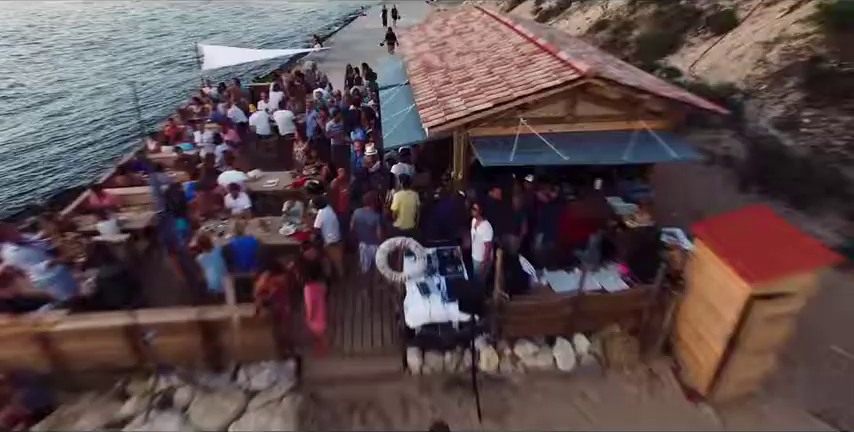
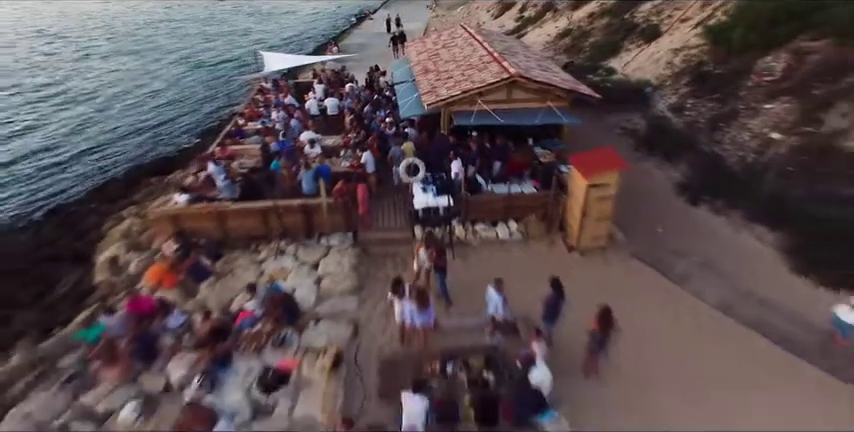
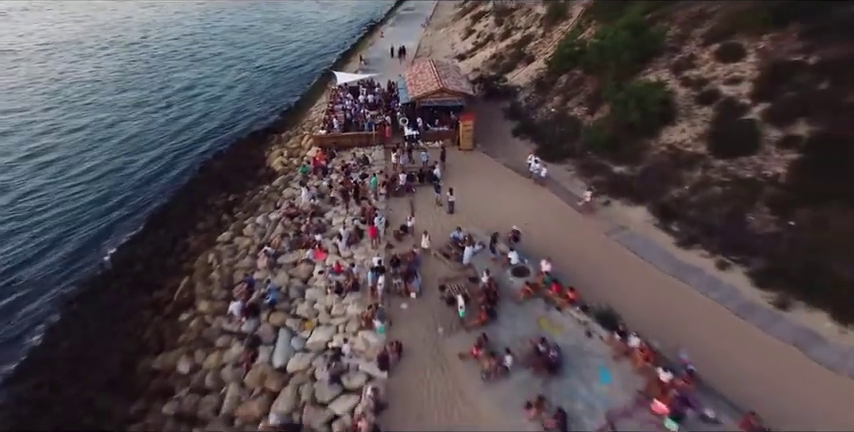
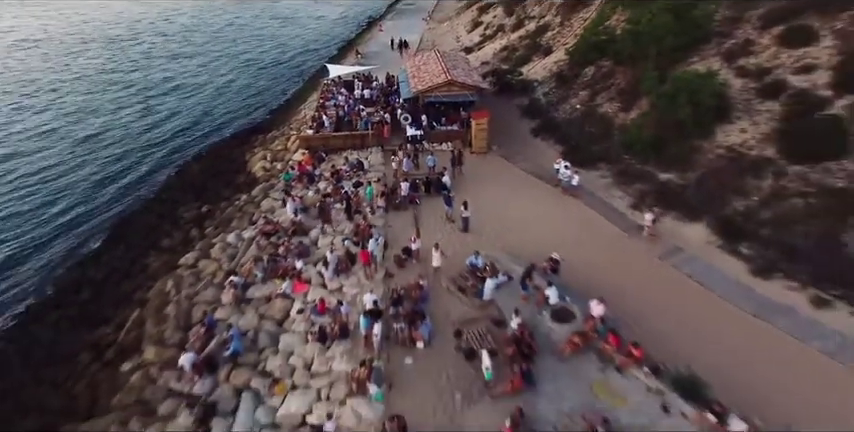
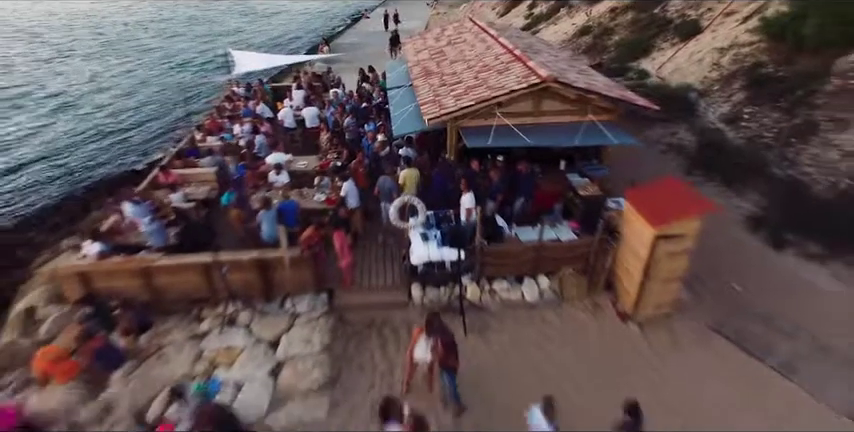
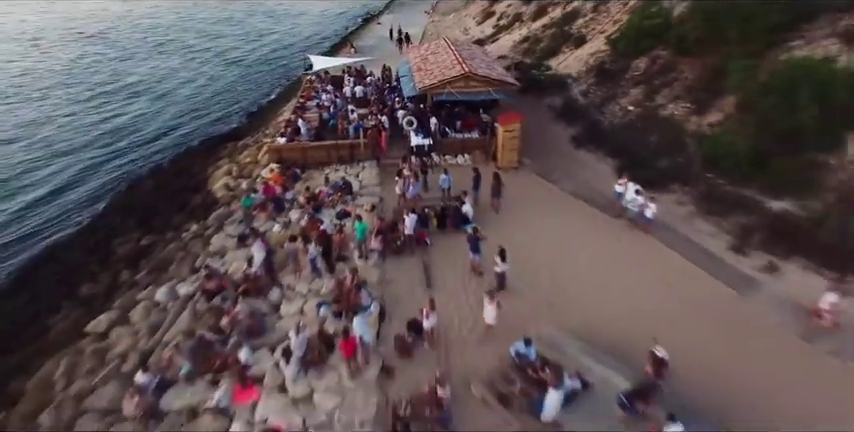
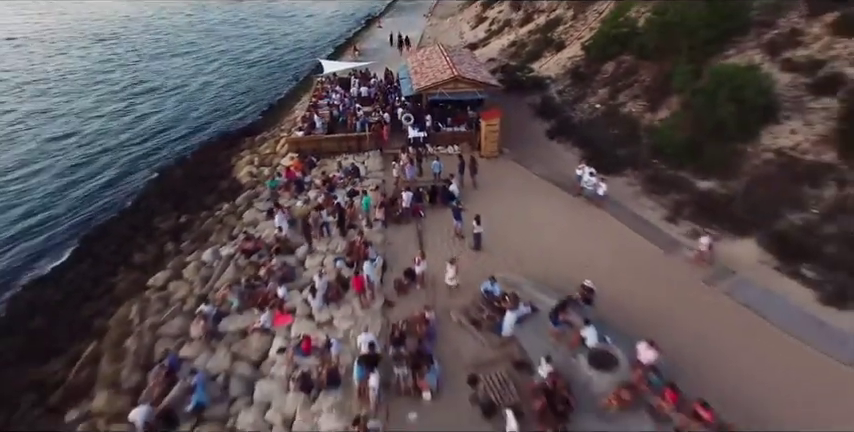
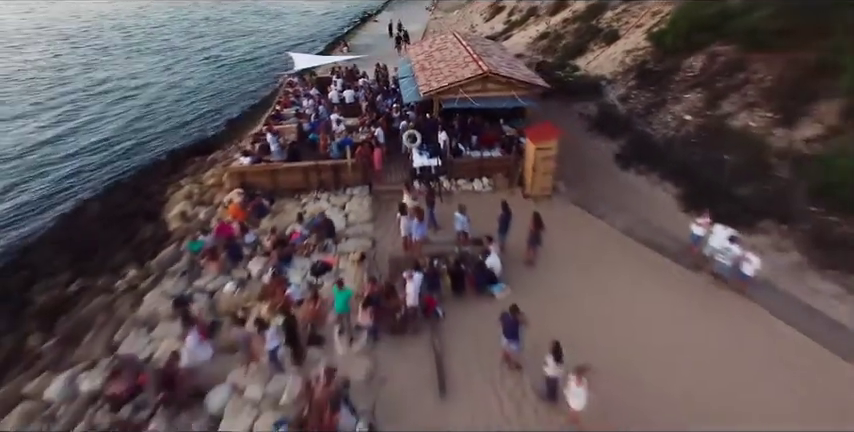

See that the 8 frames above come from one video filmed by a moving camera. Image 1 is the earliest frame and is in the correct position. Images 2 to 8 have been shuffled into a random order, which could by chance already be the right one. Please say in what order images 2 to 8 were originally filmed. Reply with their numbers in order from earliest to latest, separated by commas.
5, 2, 8, 6, 7, 4, 3
